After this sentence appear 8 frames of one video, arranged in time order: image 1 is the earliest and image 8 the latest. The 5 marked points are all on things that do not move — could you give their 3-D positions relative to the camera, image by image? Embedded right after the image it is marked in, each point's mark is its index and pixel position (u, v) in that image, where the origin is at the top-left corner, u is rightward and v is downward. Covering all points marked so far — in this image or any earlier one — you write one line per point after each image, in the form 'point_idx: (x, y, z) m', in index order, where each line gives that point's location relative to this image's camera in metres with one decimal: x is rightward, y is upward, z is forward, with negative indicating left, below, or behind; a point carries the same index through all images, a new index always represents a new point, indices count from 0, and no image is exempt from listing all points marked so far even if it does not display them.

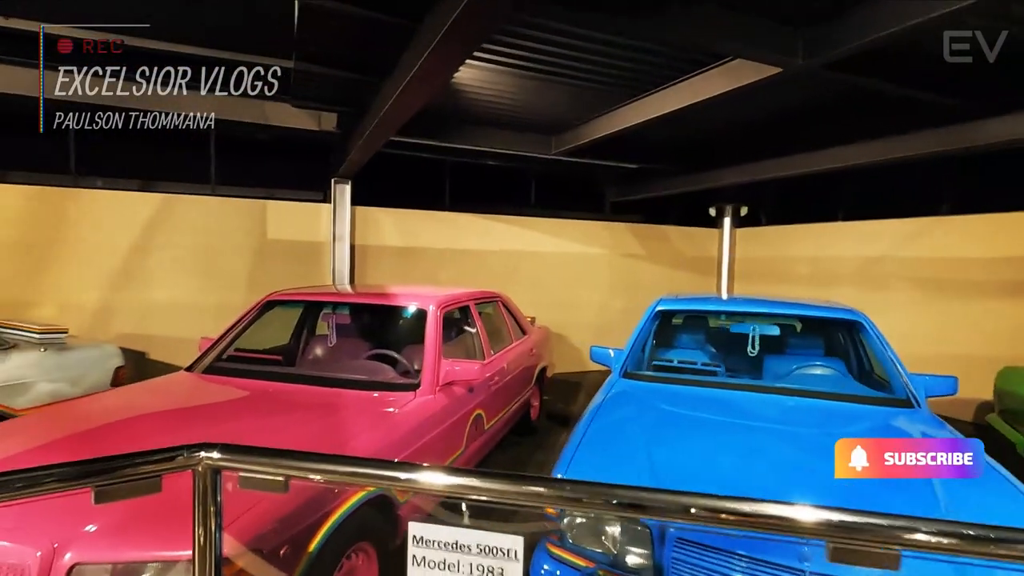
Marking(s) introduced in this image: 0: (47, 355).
0: (-3.5, -0.5, +4.0) m
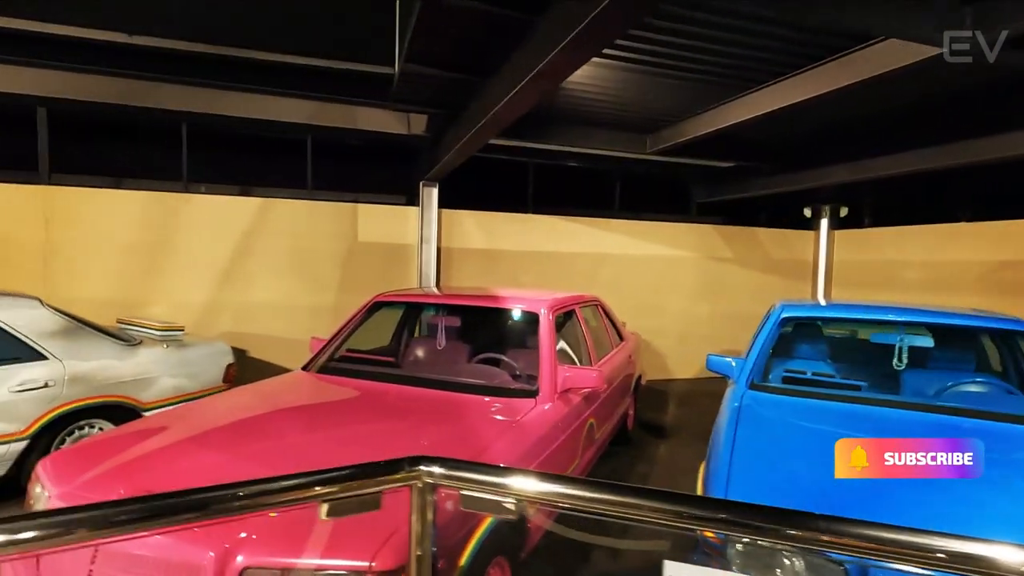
0: (-2.7, -0.5, +4.2) m
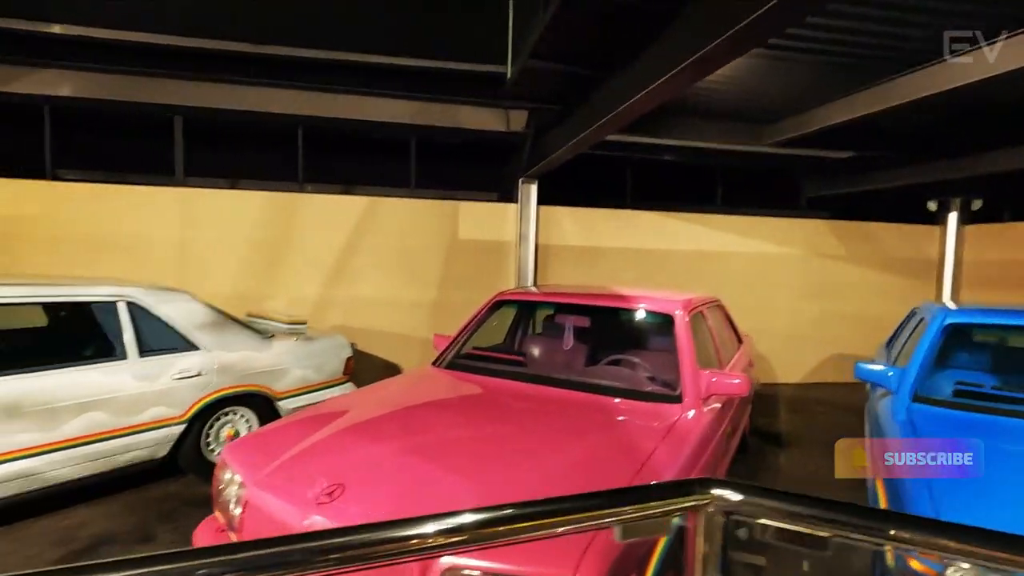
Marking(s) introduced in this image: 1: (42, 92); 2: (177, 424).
0: (-1.8, -0.5, +4.5) m
1: (-5.0, +2.1, +5.8) m
2: (-2.3, -0.9, +3.7) m
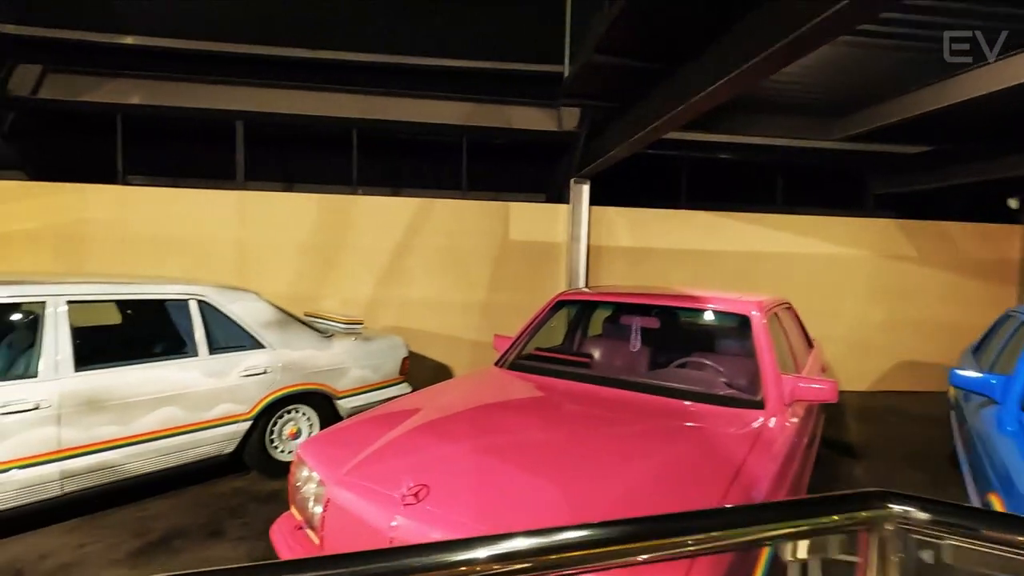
0: (-1.3, -0.5, +4.5) m
1: (-4.5, +2.1, +6.0) m
2: (-1.9, -0.9, +3.7) m
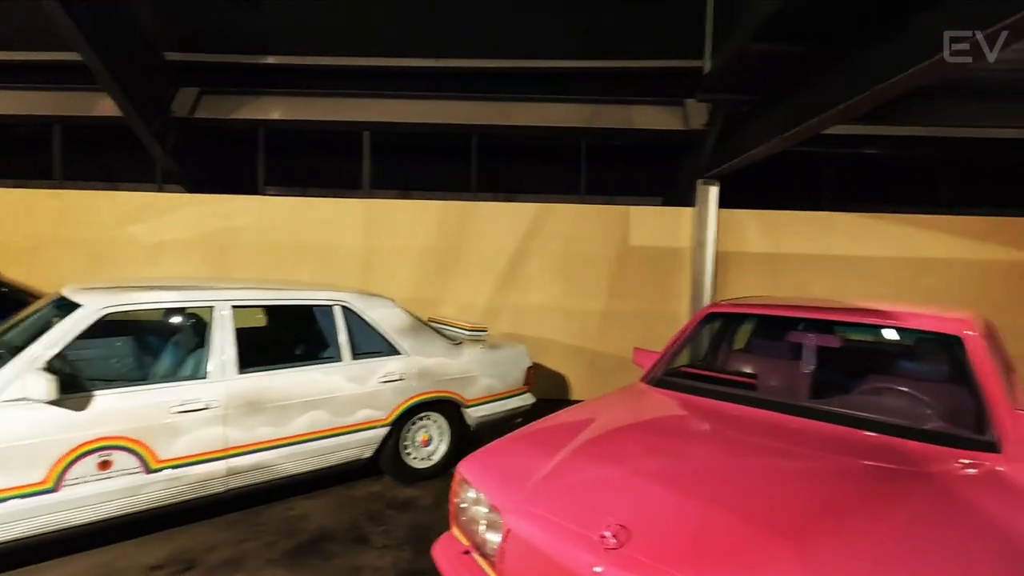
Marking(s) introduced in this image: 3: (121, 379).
0: (-0.2, -0.5, +4.4) m
1: (-3.1, +2.1, +6.5) m
2: (-0.9, -1.0, +3.8) m
3: (-2.2, -0.5, +2.9) m
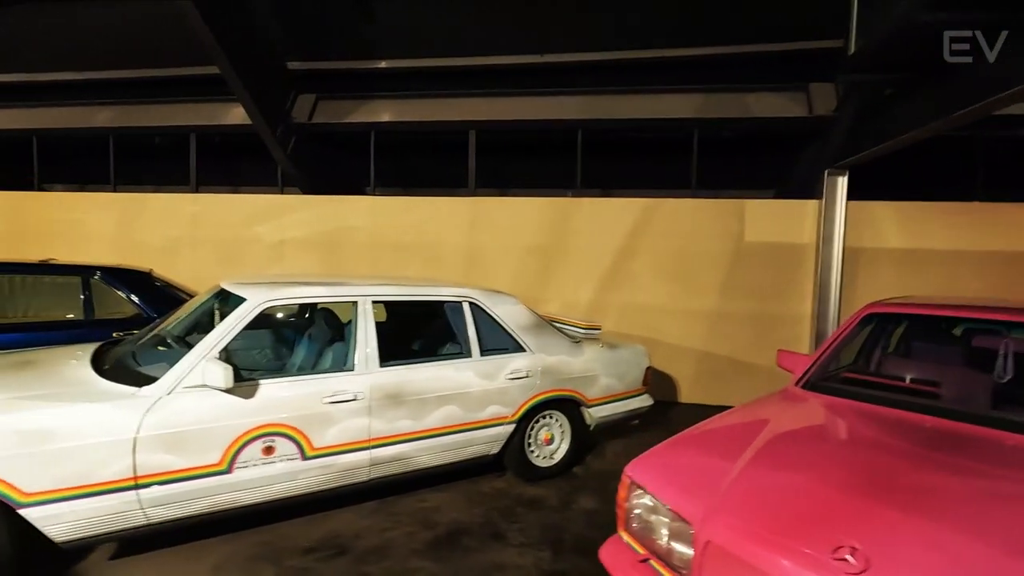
0: (+0.7, -0.5, +4.3) m
1: (-1.8, +2.1, +6.7) m
2: (0.0, -0.9, +3.8) m
3: (-1.4, -0.5, +3.1) m
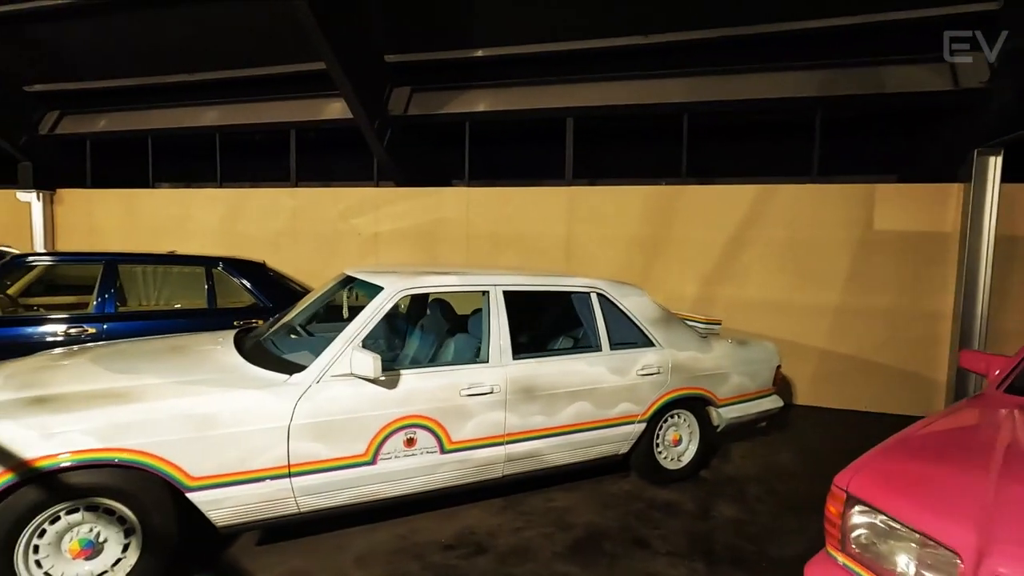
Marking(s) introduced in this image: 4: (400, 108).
0: (+1.7, -0.4, +4.0) m
1: (-0.6, +2.2, +6.7) m
2: (+0.8, -0.9, +3.5) m
3: (-0.6, -0.4, +3.0) m
4: (-1.4, +2.3, +6.9) m
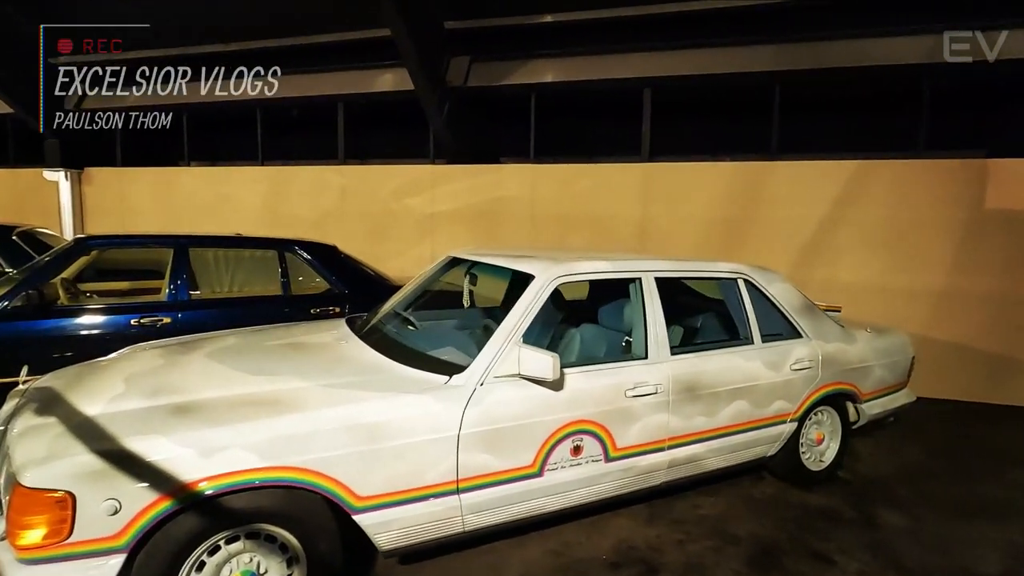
0: (+2.5, -0.3, +3.7) m
1: (+0.3, +2.4, +6.2) m
2: (+1.7, -0.8, +3.2) m
3: (+0.2, -0.4, +2.7) m
4: (-0.6, +2.5, +6.5) m
